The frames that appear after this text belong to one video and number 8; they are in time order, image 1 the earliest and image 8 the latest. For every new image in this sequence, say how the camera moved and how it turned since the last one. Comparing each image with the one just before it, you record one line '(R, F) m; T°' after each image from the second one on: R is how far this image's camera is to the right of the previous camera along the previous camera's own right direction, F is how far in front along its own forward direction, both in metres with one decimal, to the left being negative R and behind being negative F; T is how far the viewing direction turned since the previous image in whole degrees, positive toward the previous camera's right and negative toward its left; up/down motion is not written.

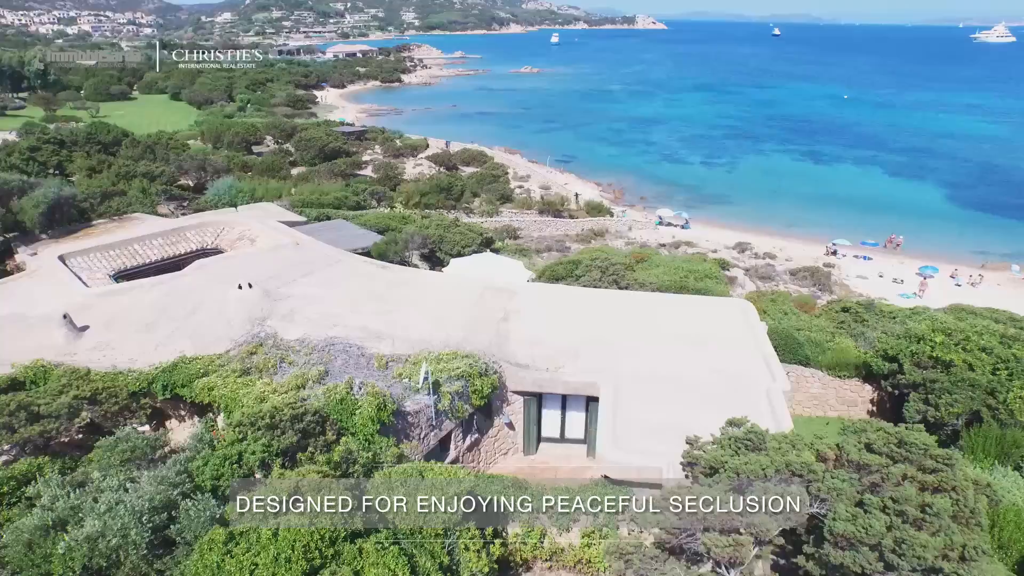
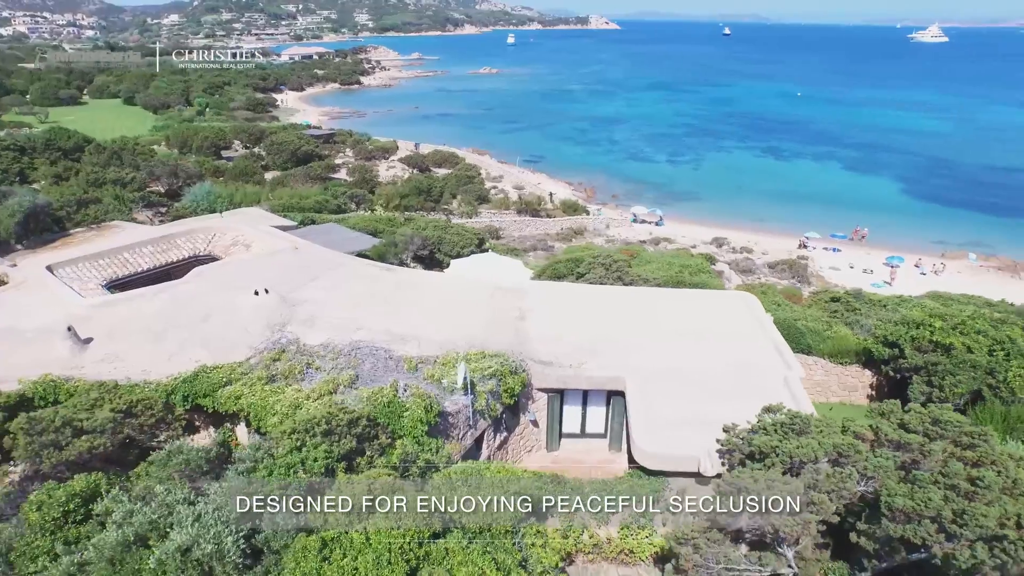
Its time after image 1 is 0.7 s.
(-1.3, -0.1) m; +4°
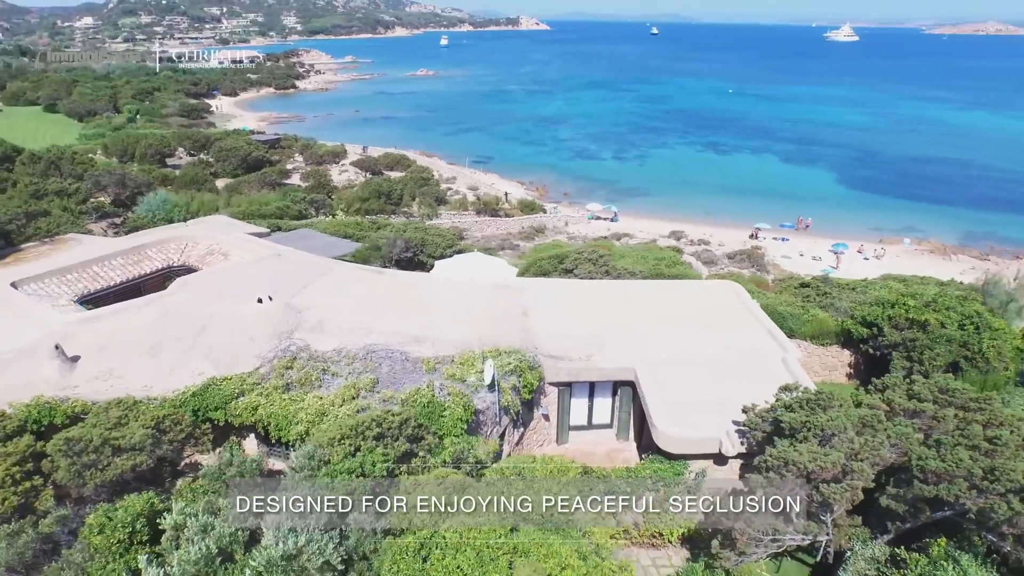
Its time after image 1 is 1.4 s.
(-1.4, -0.1) m; +5°
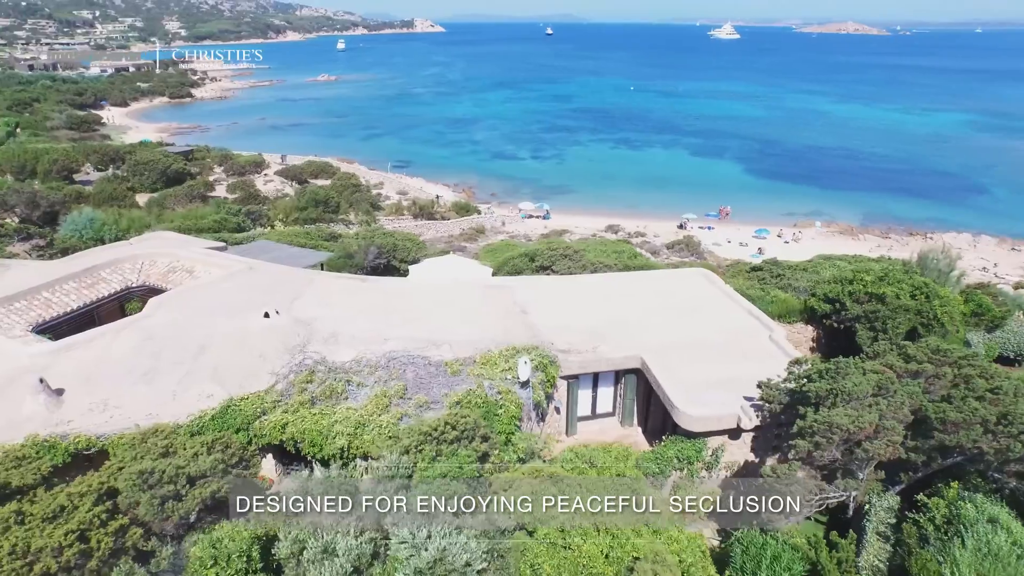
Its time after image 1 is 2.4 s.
(-2.0, 0.0) m; +8°
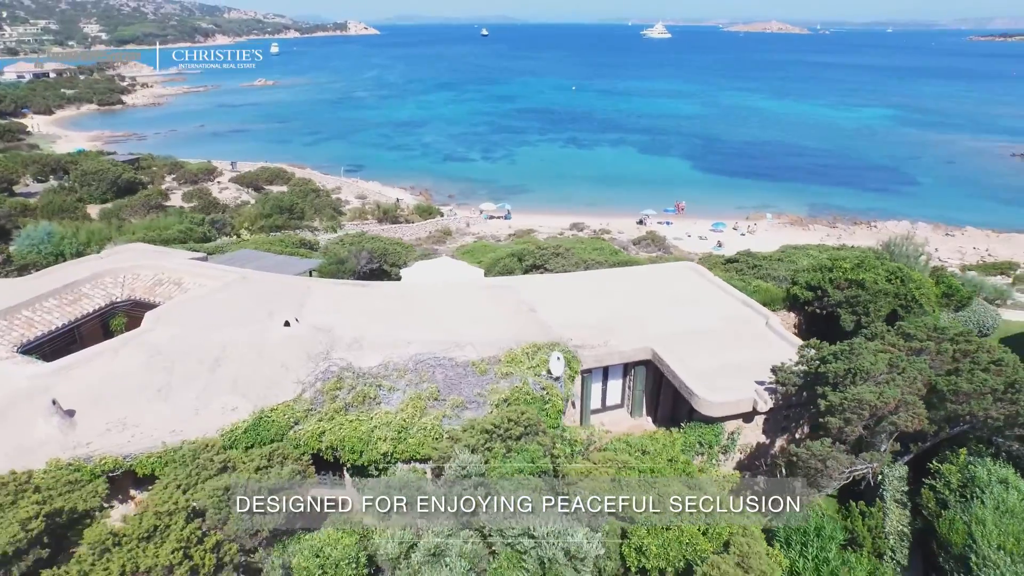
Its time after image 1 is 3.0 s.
(-1.5, -0.1) m; +5°
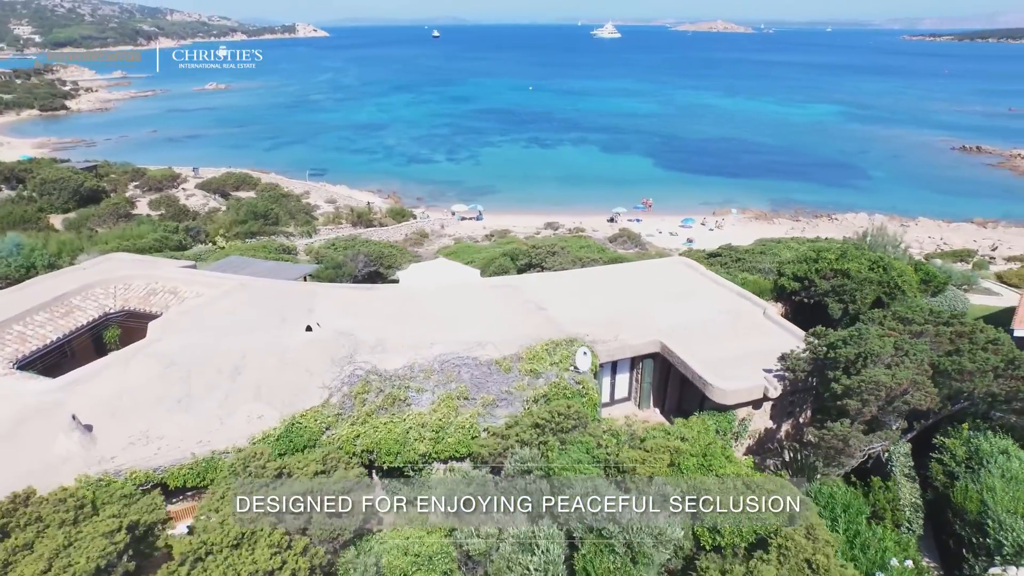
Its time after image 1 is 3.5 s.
(-1.2, -0.2) m; +4°
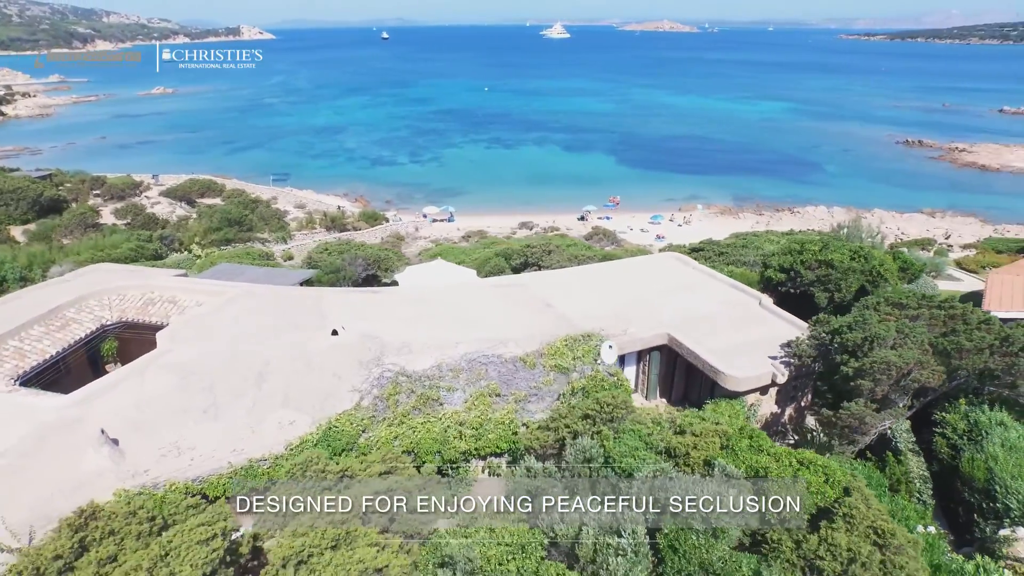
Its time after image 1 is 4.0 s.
(-1.3, -0.2) m; +4°
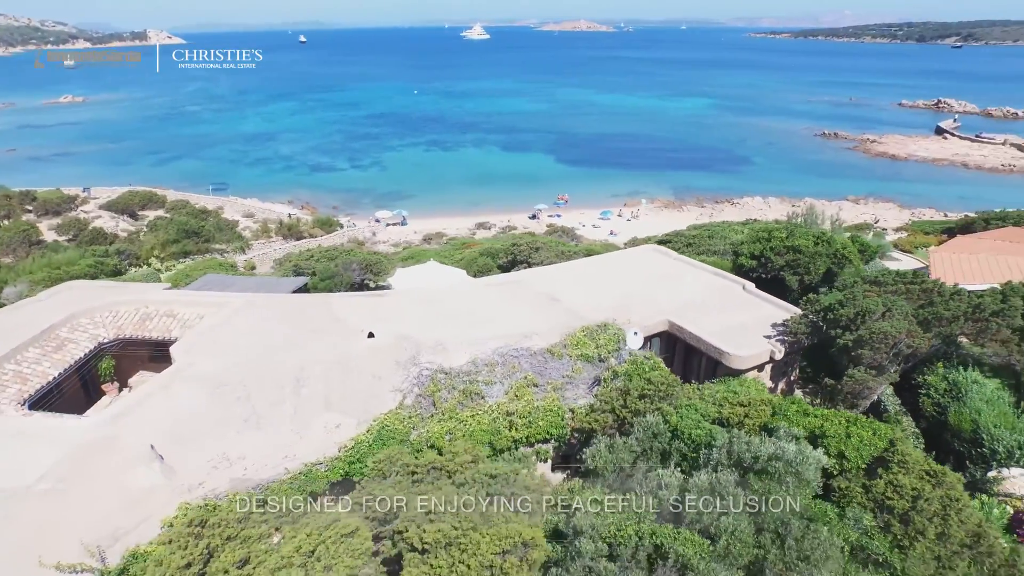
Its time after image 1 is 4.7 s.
(-1.9, -0.4) m; +6°
